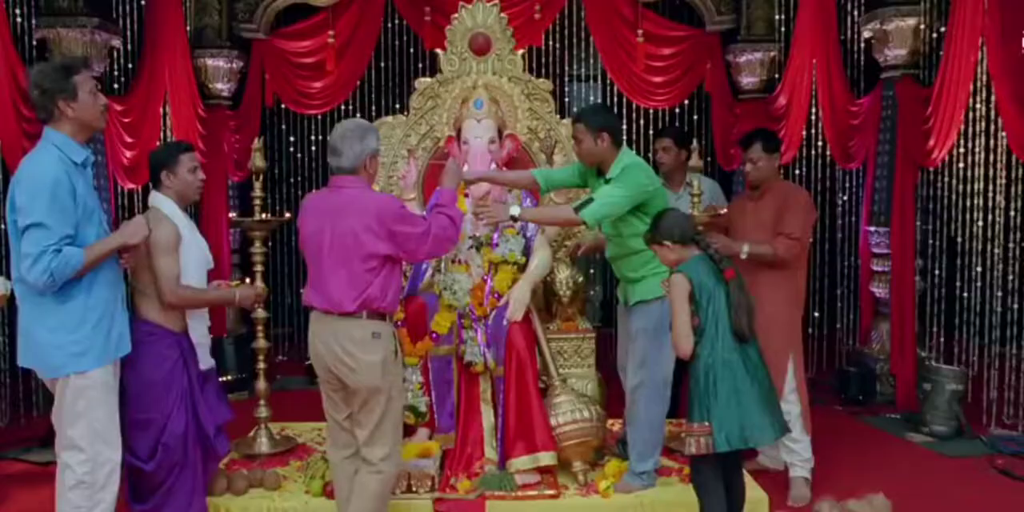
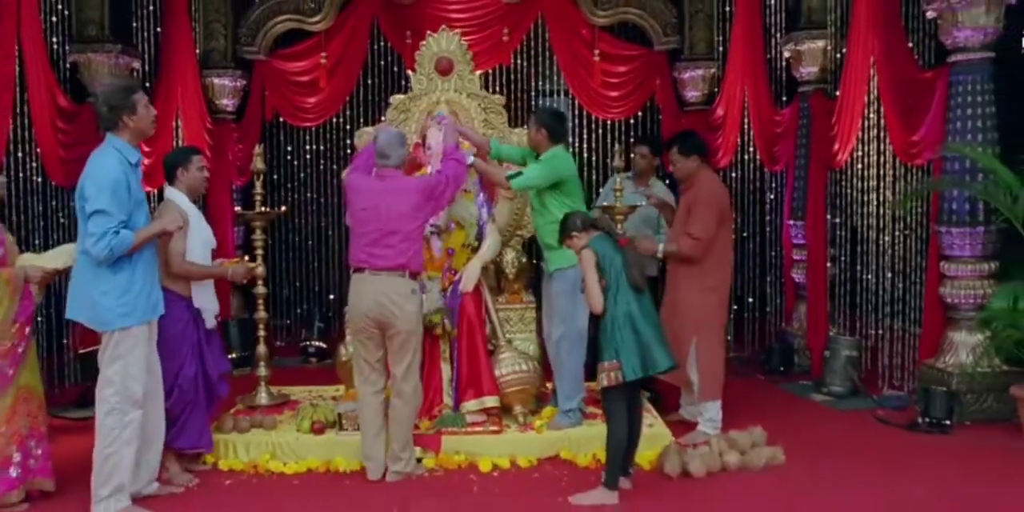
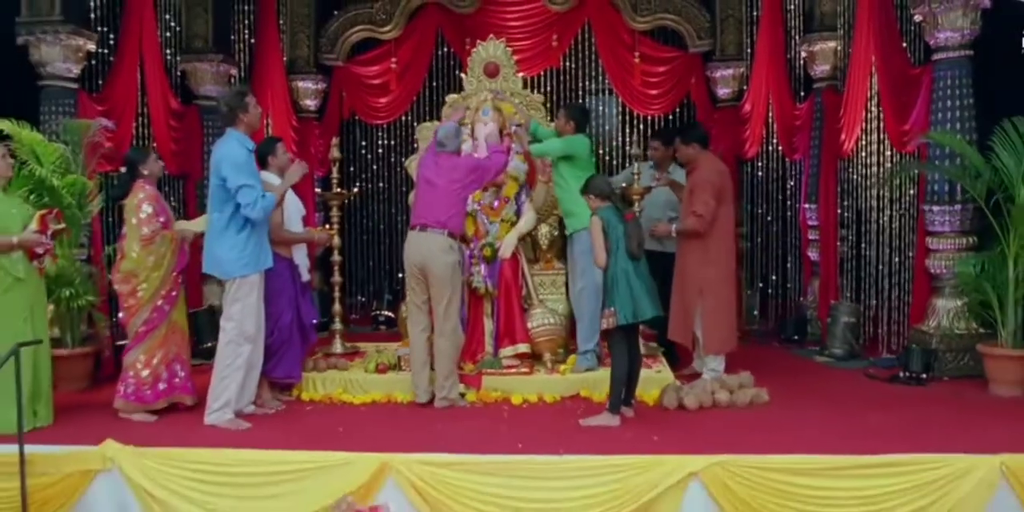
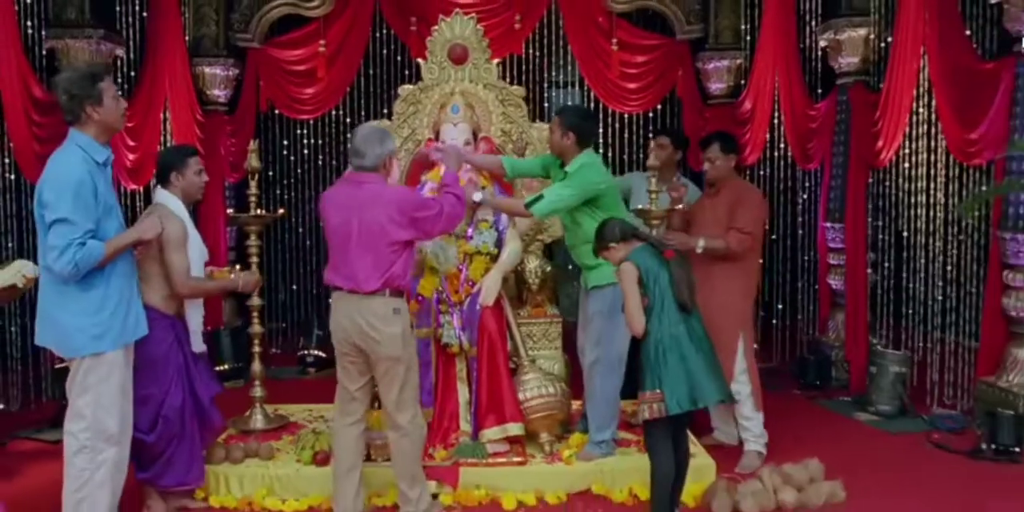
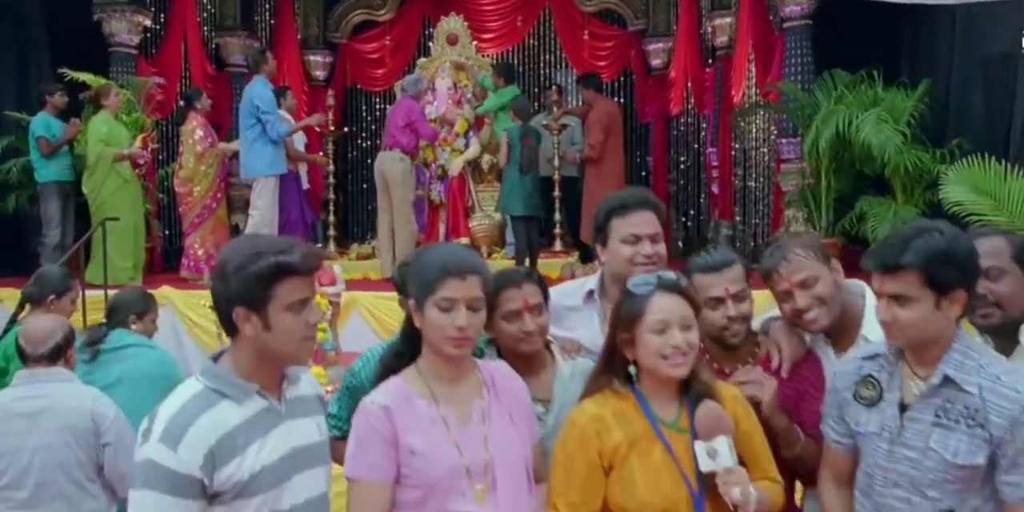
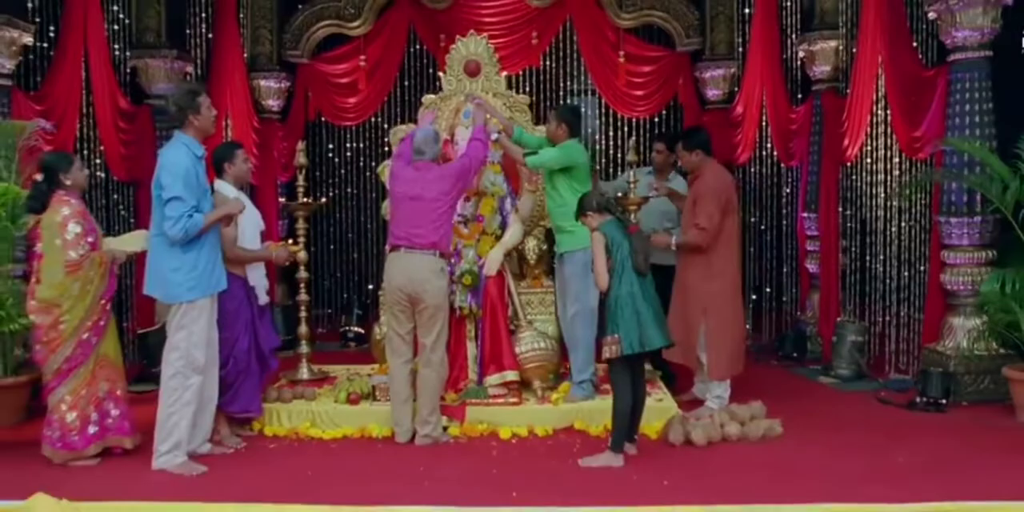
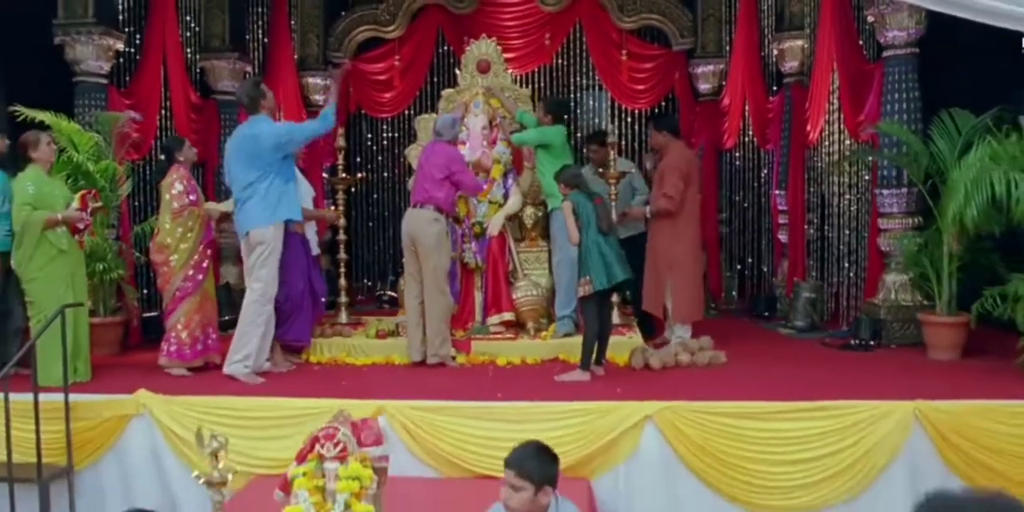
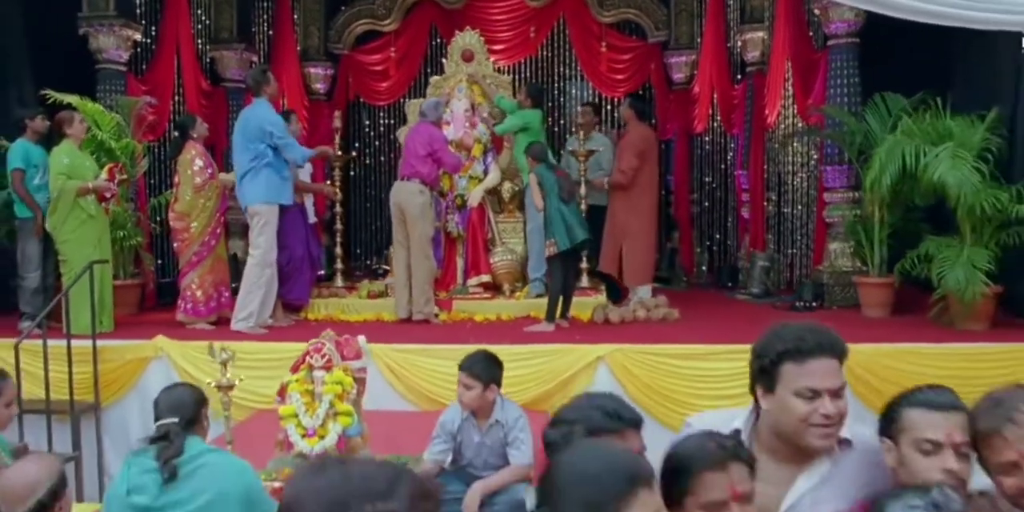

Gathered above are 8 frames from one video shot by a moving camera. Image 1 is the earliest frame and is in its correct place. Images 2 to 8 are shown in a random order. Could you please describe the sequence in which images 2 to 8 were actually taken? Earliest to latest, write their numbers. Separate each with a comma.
4, 2, 6, 3, 7, 8, 5
